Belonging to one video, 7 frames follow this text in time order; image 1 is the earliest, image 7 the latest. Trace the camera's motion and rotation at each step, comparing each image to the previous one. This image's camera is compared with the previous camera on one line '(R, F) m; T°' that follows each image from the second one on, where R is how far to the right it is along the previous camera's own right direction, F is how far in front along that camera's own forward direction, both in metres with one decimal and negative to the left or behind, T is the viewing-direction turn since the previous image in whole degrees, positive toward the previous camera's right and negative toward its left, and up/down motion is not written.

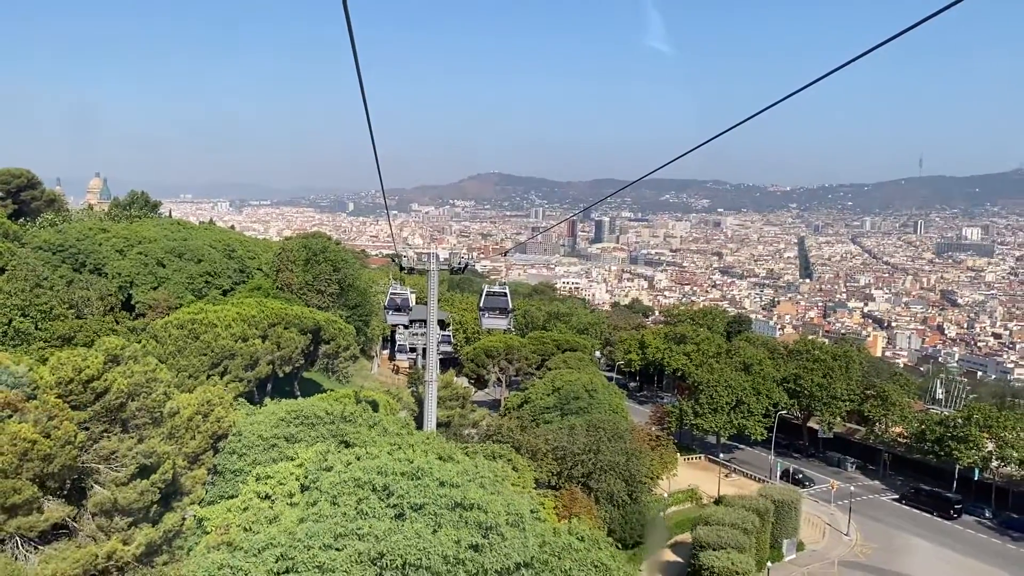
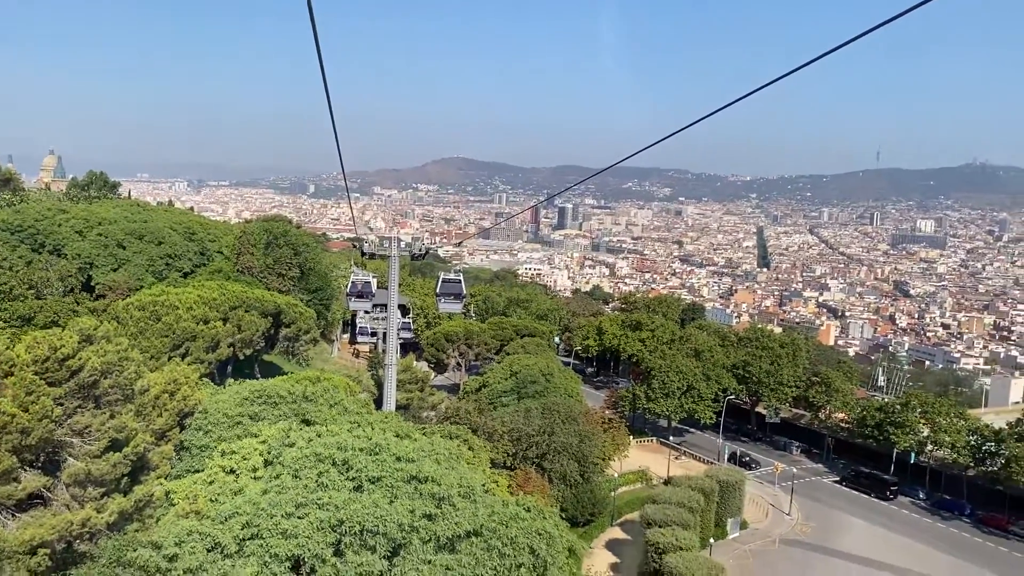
(+0.1, -0.5) m; +3°
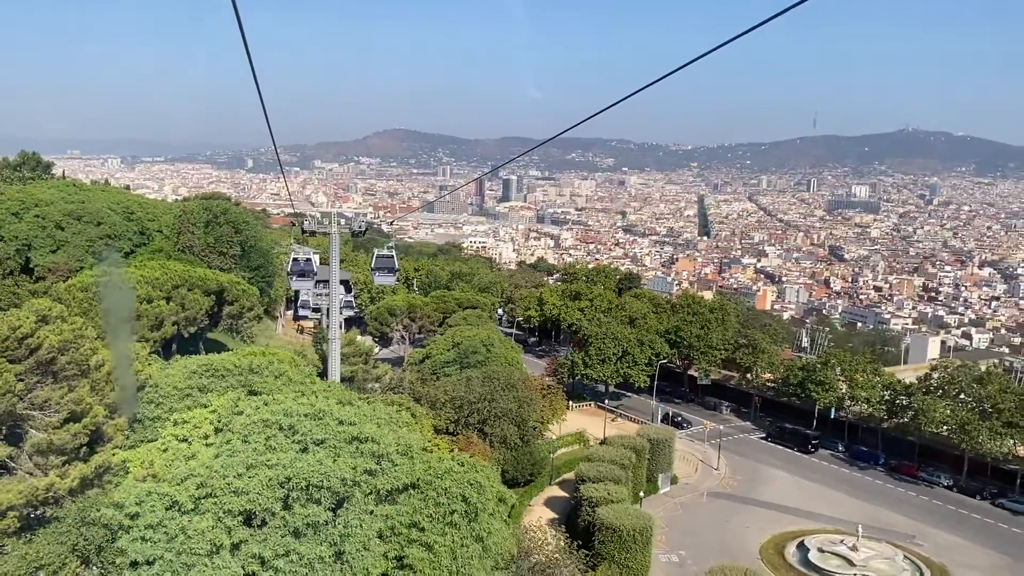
(+0.2, -0.7) m; +4°
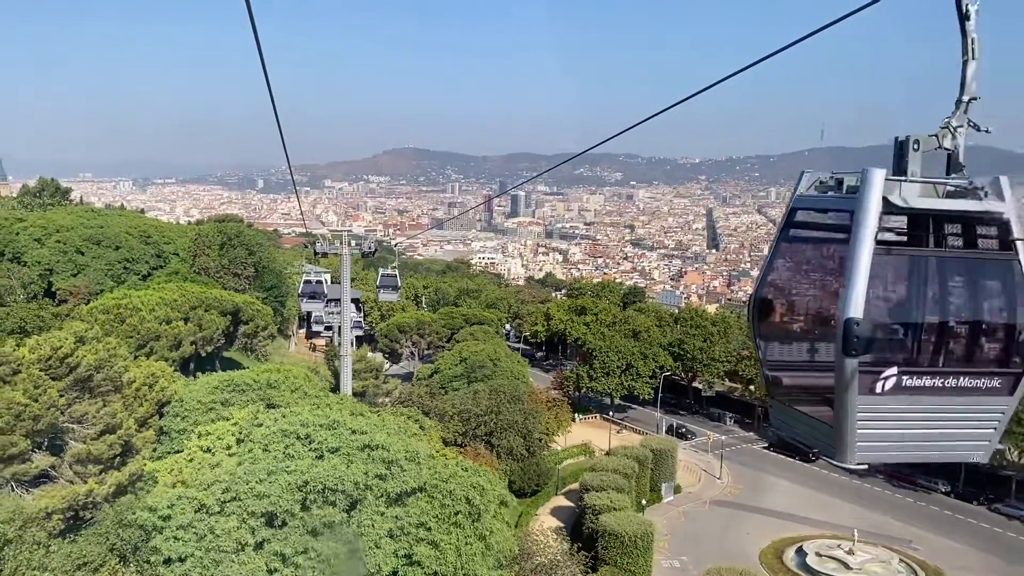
(+0.1, -0.7) m; -1°
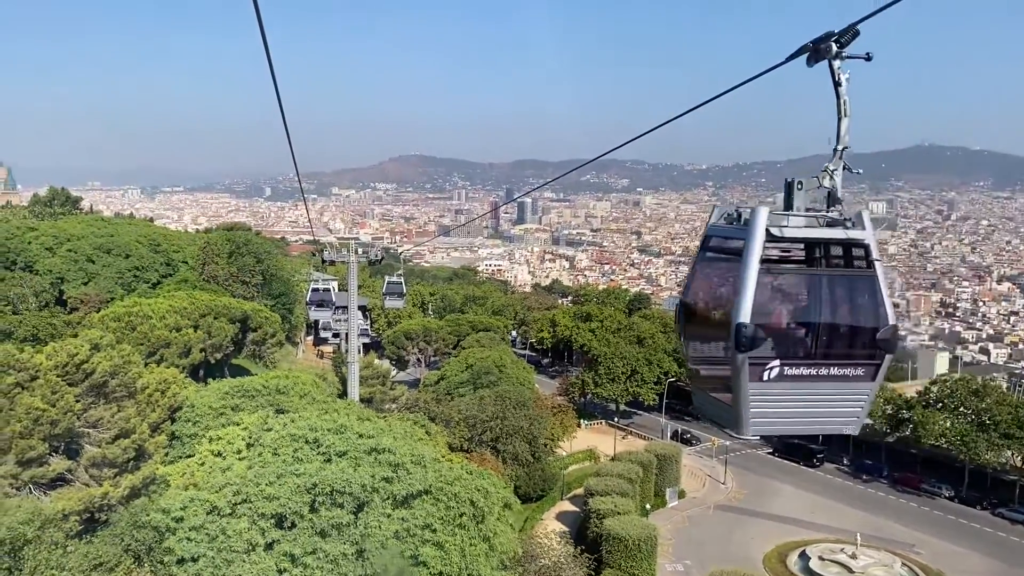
(0.0, -0.2) m; -1°
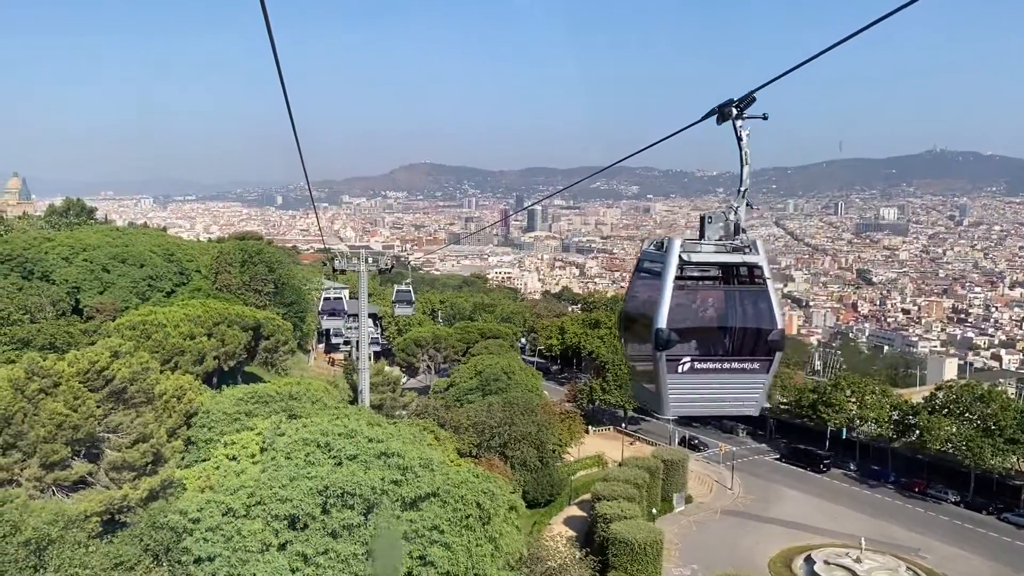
(+0.1, -0.3) m; -1°
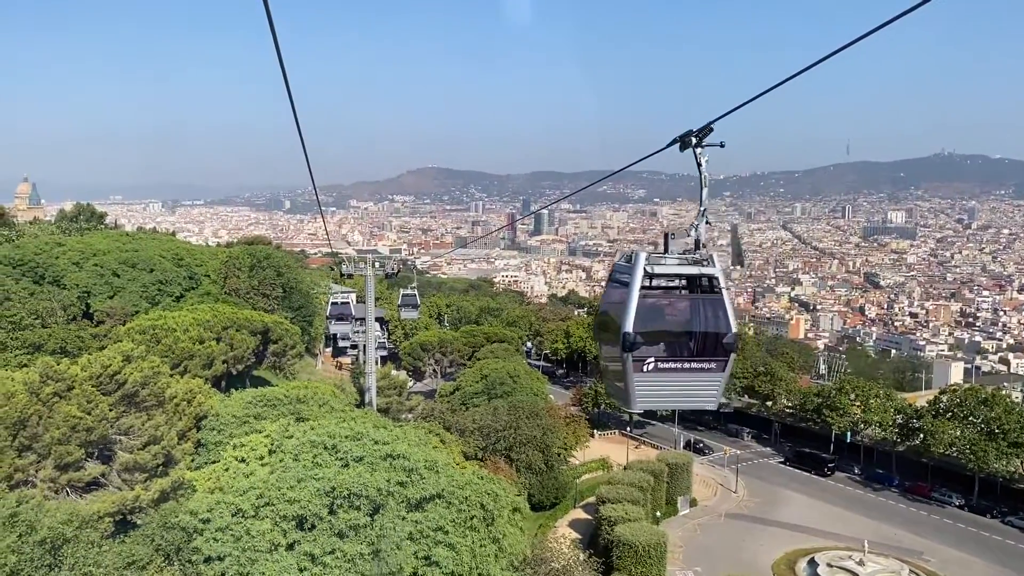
(0.0, -0.2) m; -1°
